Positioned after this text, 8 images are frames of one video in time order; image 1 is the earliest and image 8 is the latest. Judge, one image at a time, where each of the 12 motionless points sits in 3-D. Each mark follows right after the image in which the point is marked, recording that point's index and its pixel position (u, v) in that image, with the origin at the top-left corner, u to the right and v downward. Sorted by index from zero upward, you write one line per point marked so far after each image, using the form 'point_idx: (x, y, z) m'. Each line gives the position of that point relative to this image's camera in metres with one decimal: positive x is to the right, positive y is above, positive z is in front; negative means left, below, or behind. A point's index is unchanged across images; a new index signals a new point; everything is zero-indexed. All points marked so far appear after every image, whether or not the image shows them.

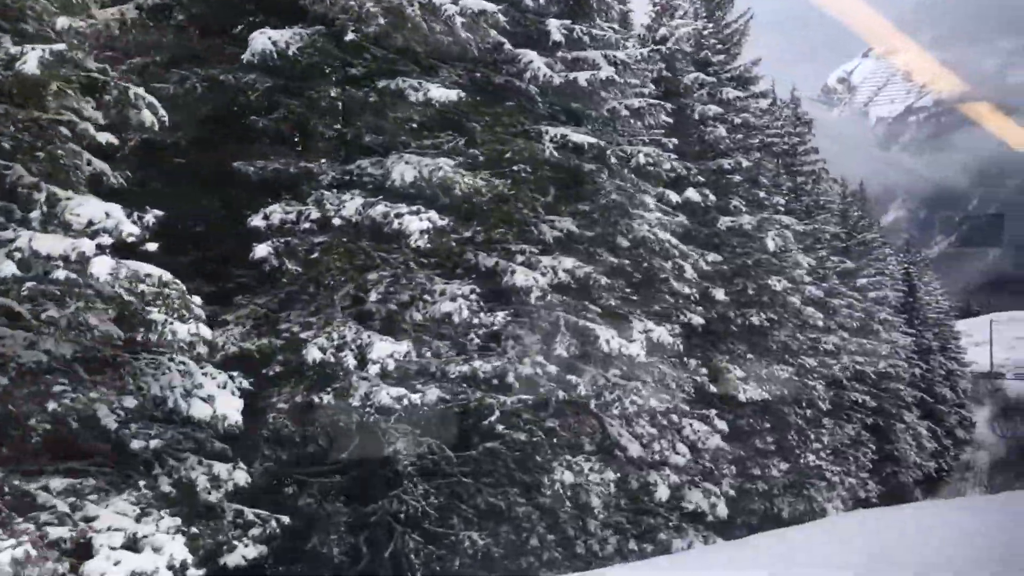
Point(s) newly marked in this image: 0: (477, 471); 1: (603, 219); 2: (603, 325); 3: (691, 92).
0: (-0.3, -1.6, +8.2) m
1: (+0.9, +0.7, +9.7) m
2: (+0.9, -0.4, +8.8) m
3: (+2.8, +3.1, +14.9) m
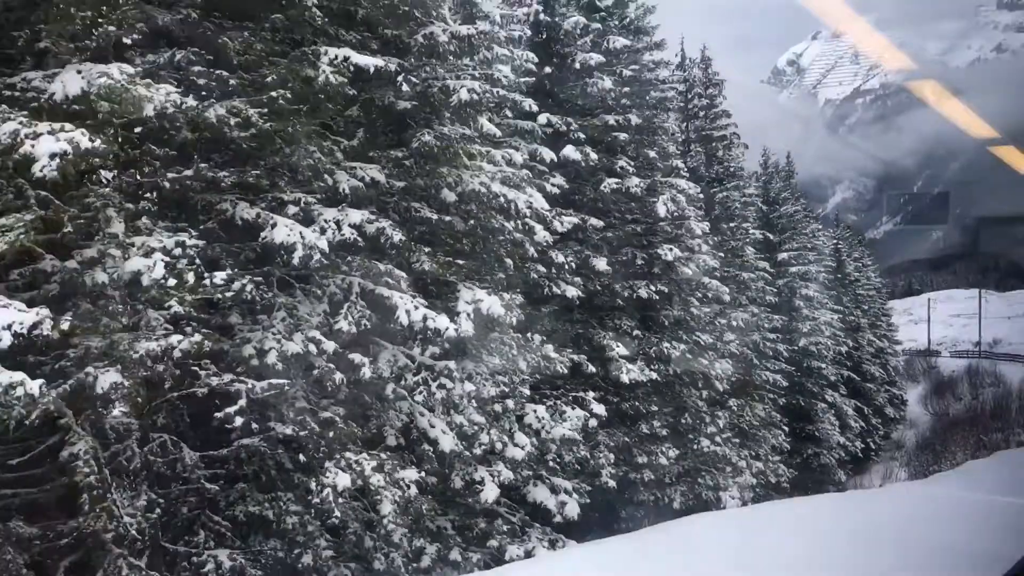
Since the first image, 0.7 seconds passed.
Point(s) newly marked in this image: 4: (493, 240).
0: (-2.0, -1.3, +6.6) m
1: (-0.8, +1.1, +8.2) m
2: (-0.8, 0.0, +7.3) m
3: (+0.9, +3.6, +13.4) m
4: (-0.3, +0.5, +9.2) m
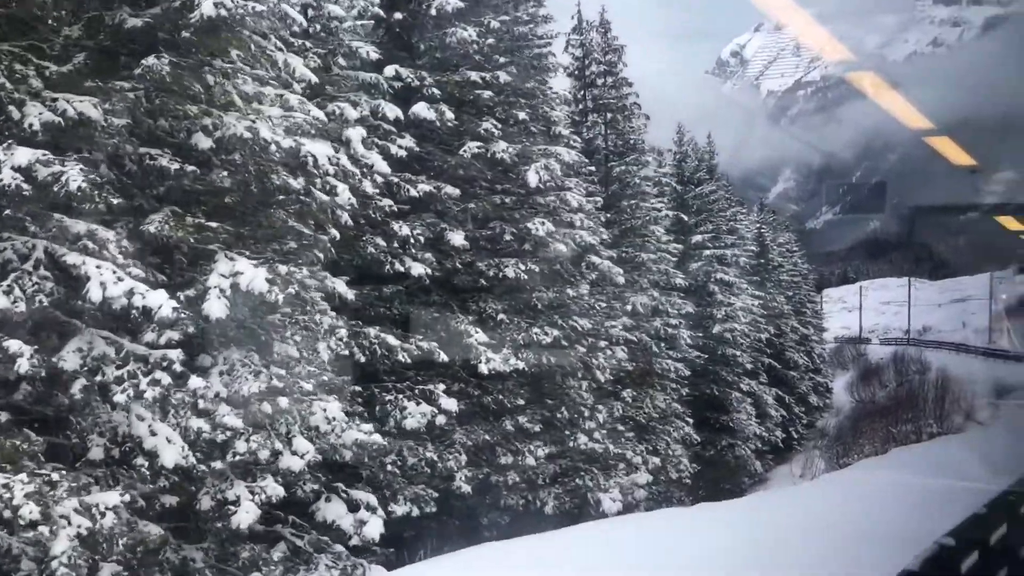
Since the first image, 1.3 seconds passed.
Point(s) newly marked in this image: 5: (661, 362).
0: (-3.5, -1.1, +4.9) m
1: (-2.4, +1.3, +6.5) m
2: (-2.4, +0.2, +5.6) m
3: (-1.0, +3.8, +11.7) m
4: (-1.9, +0.7, +7.5) m
5: (+2.9, -1.4, +18.1) m
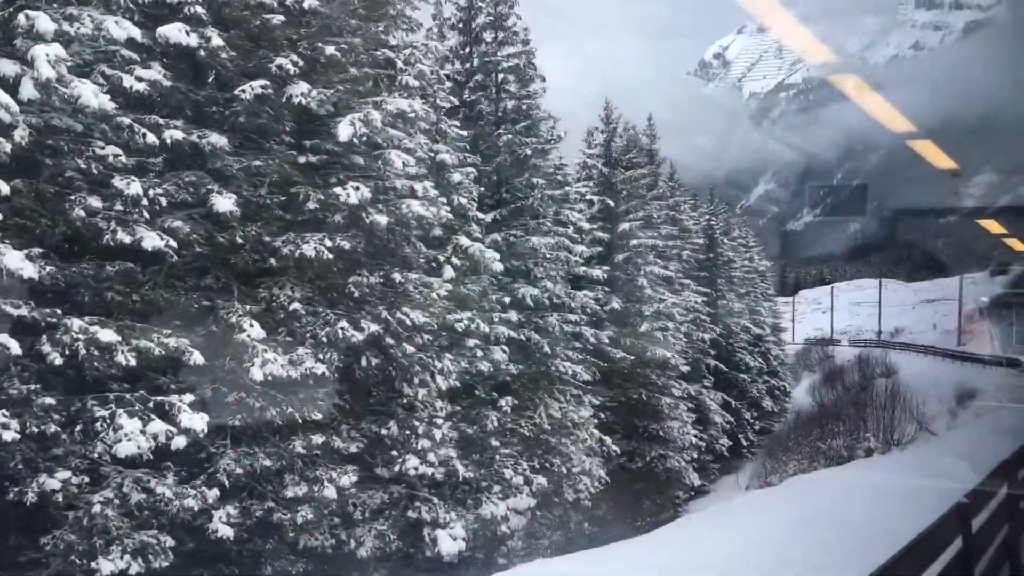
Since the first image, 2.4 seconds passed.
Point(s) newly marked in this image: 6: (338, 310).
0: (-5.4, -0.9, +2.2) m
1: (-4.3, +1.5, +3.8) m
2: (-4.2, +0.3, +2.9) m
3: (-3.0, +4.0, +9.0) m
4: (-3.9, +0.9, +4.8) m
5: (+0.7, -1.3, +15.5) m
6: (-1.8, -0.2, +9.8) m
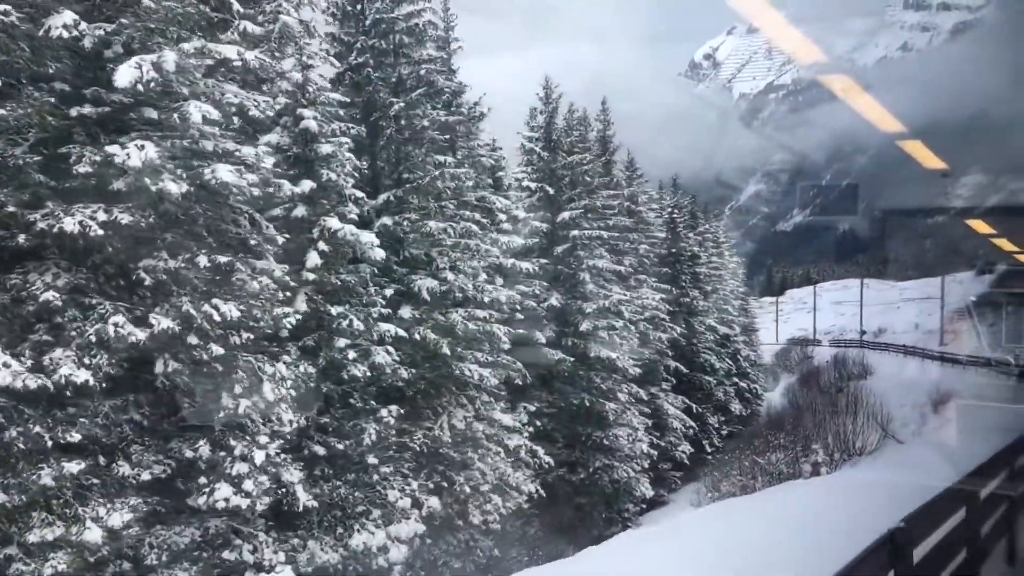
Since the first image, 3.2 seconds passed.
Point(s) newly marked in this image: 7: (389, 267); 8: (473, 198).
0: (-6.7, -0.8, +0.1) m
1: (-5.7, +1.6, +1.7) m
2: (-5.6, +0.5, +0.9) m
3: (-4.4, +4.1, +7.0) m
4: (-5.2, +1.0, +2.8) m
5: (-0.8, -1.2, +13.5) m
6: (-3.3, -0.1, +7.8) m
7: (-1.8, +0.3, +13.6) m
8: (-0.8, +1.7, +17.7) m
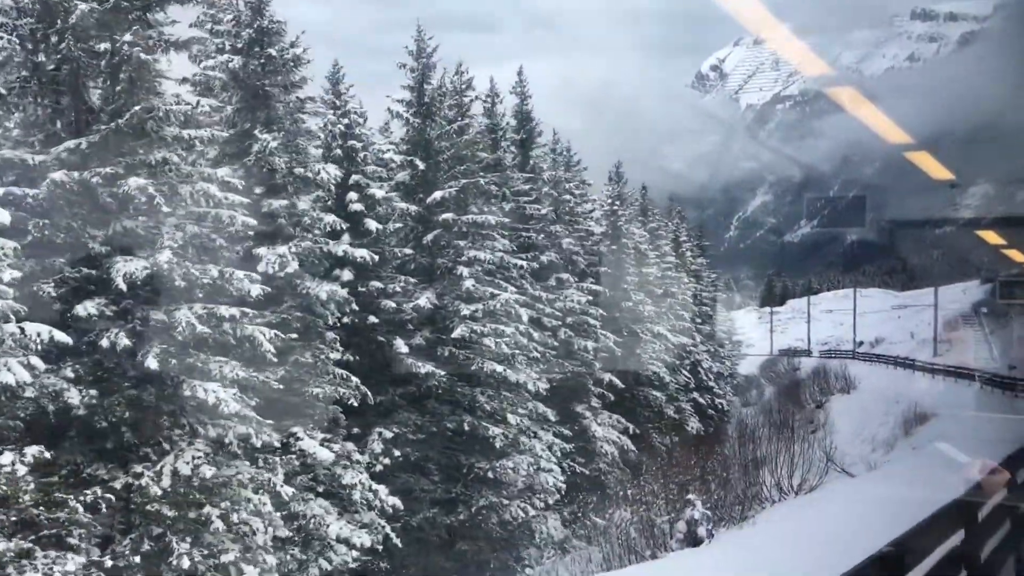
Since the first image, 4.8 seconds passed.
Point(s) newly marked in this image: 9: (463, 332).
0: (-9.4, -0.5, -3.9) m
1: (-8.3, +1.9, -2.2) m
2: (-8.3, +0.8, -3.1) m
3: (-7.0, +4.3, +3.1) m
4: (-7.9, +1.3, -1.2) m
5: (-3.3, -1.0, +9.5) m
6: (-5.9, +0.1, +3.8) m
7: (-4.4, +0.4, +9.6) m
8: (-3.3, +1.8, +13.7) m
9: (-0.9, -0.8, +16.4) m
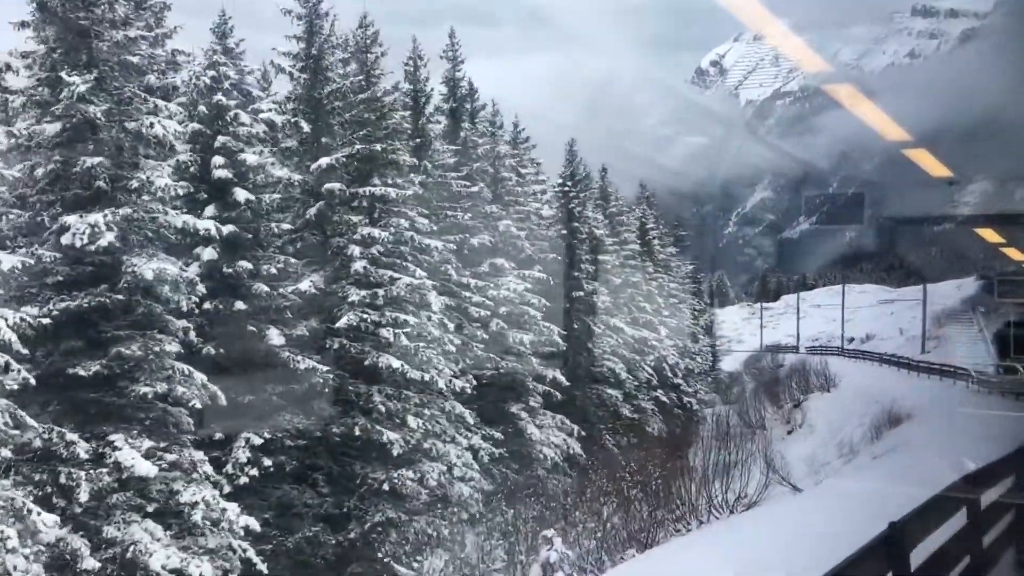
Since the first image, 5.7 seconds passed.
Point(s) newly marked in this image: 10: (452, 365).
0: (-10.9, -0.3, -6.2) m
1: (-9.9, +2.1, -4.6) m
2: (-9.8, +1.0, -5.5) m
3: (-8.6, +4.6, +0.7) m
4: (-9.4, +1.5, -3.5) m
5: (-4.9, -0.8, +7.2) m
6: (-7.5, +0.3, +1.5) m
7: (-6.0, +0.7, +7.2) m
8: (-4.9, +2.1, +11.3) m
9: (-2.5, -0.5, +14.1) m
10: (-1.1, -1.4, +17.6) m
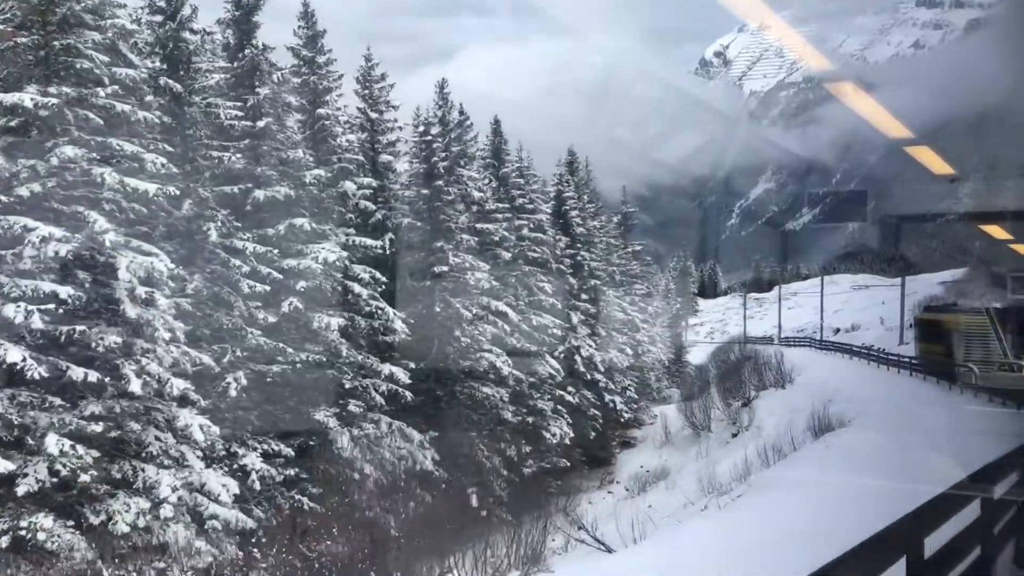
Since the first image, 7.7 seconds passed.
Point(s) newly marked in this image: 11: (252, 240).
0: (-14.3, 0.0, -11.3) m
1: (-13.3, +2.4, -9.7) m
2: (-13.2, +1.3, -10.5) m
3: (-12.0, +5.0, -4.4) m
4: (-12.8, +1.8, -8.6) m
5: (-8.3, -0.3, +2.1) m
6: (-10.8, +0.7, -3.6) m
7: (-9.3, +1.1, +2.2) m
8: (-8.3, +2.5, +6.3) m
9: (-5.8, 0.0, +9.0) m
10: (-4.4, -0.9, +12.6) m
11: (-4.1, +0.8, +15.0) m
